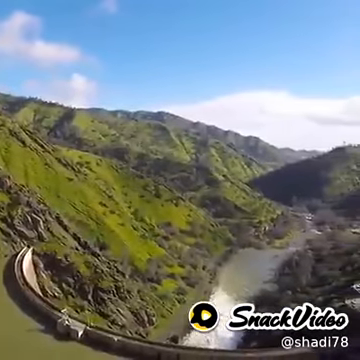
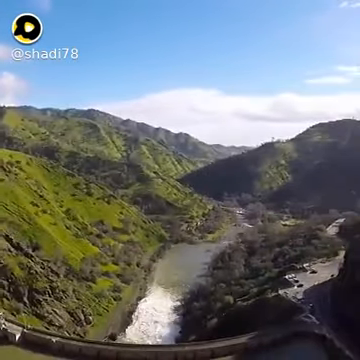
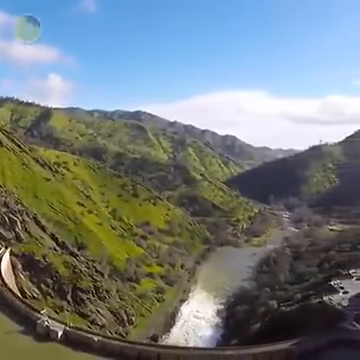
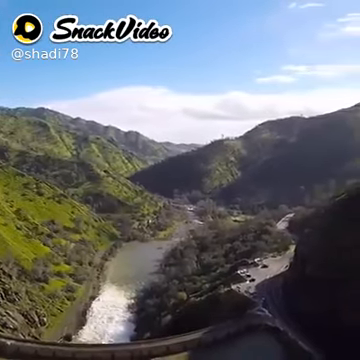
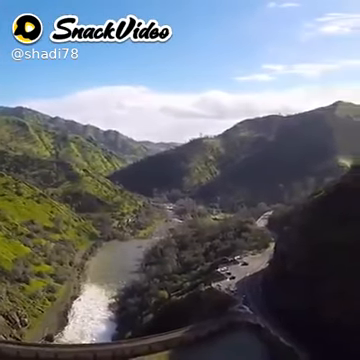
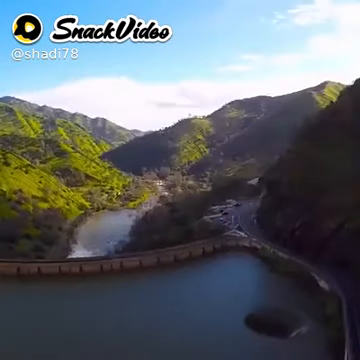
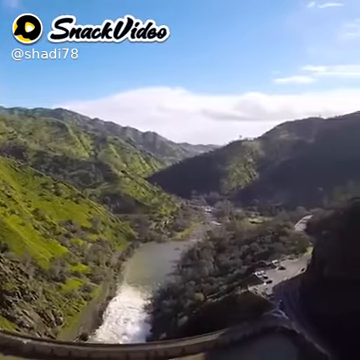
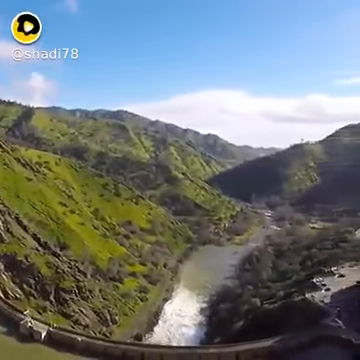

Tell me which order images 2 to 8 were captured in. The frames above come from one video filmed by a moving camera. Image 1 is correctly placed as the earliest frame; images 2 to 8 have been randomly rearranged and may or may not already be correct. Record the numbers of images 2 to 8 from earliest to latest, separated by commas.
3, 8, 2, 7, 4, 5, 6
